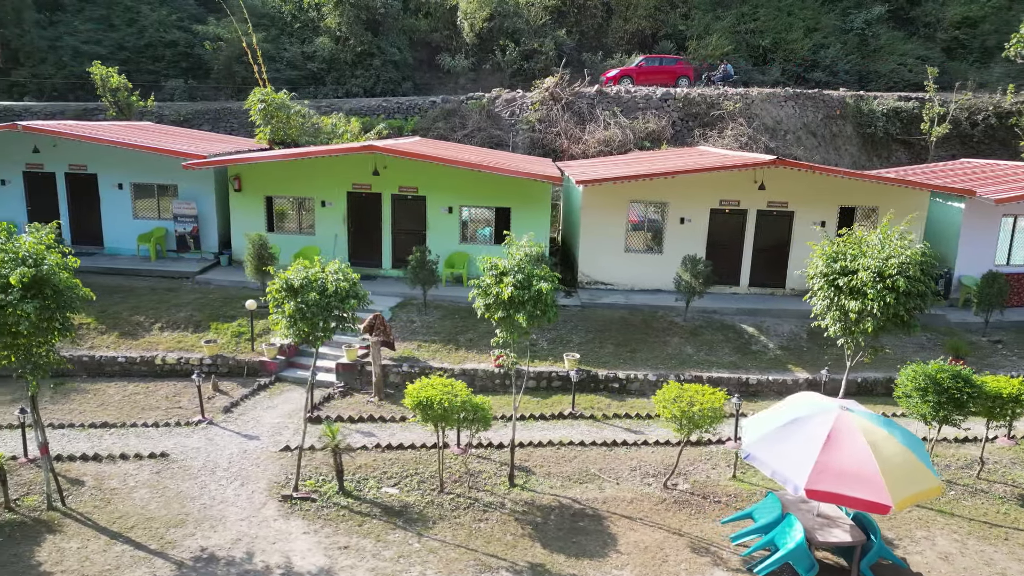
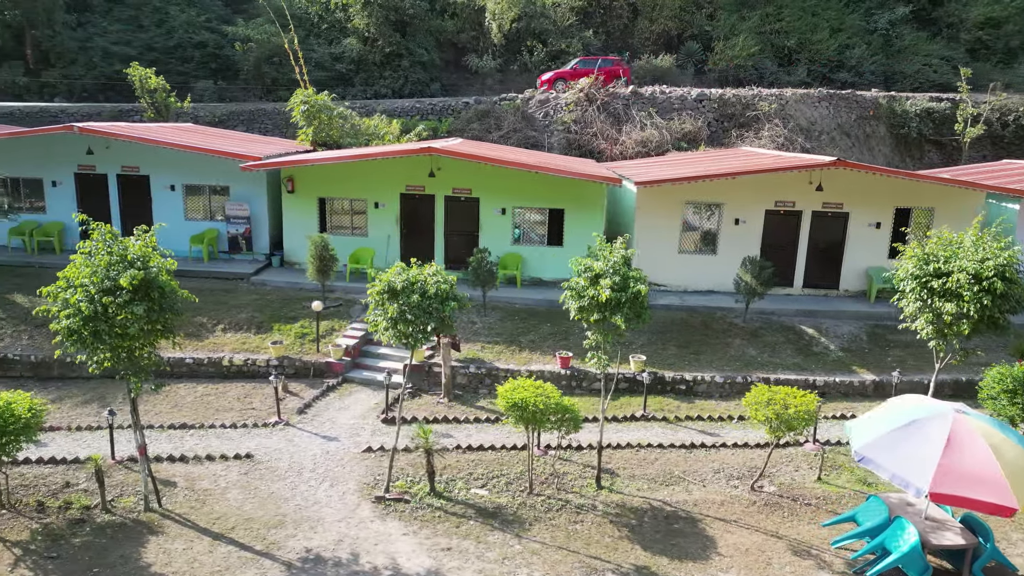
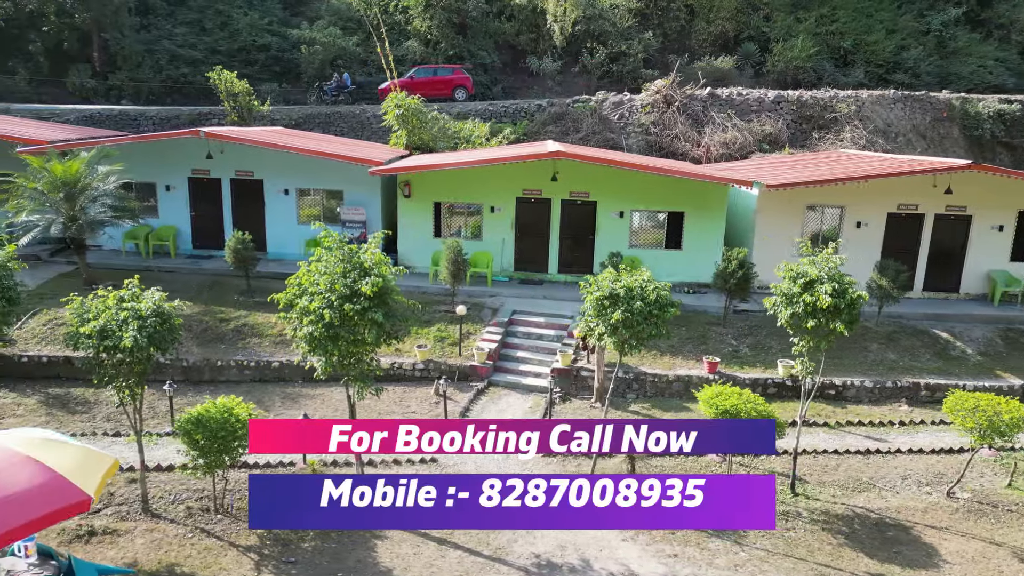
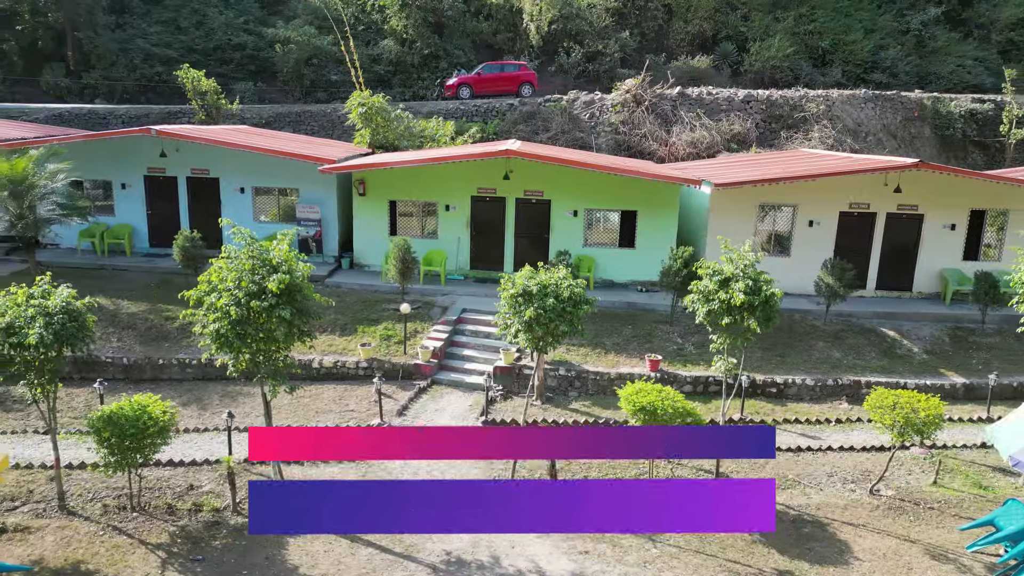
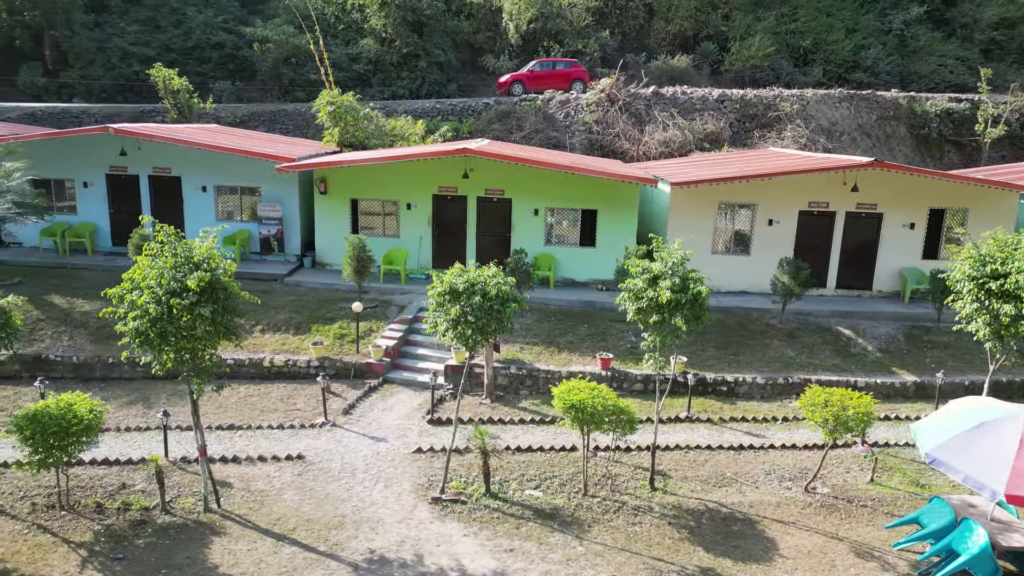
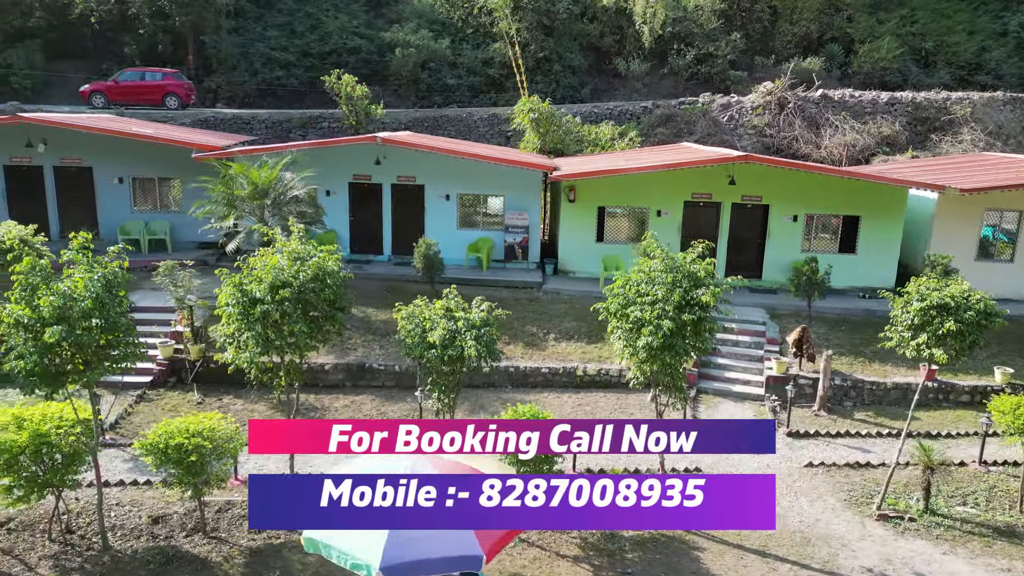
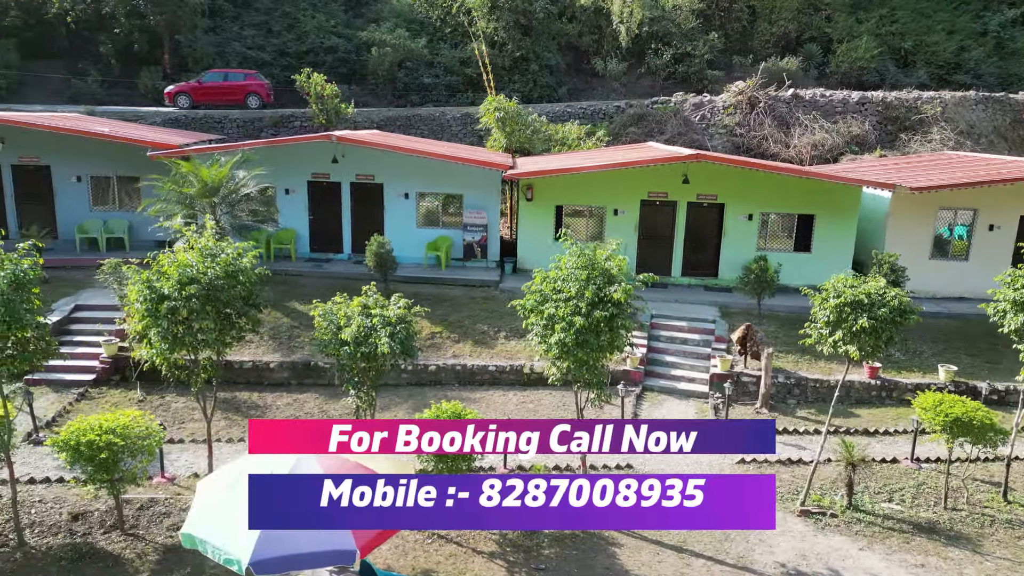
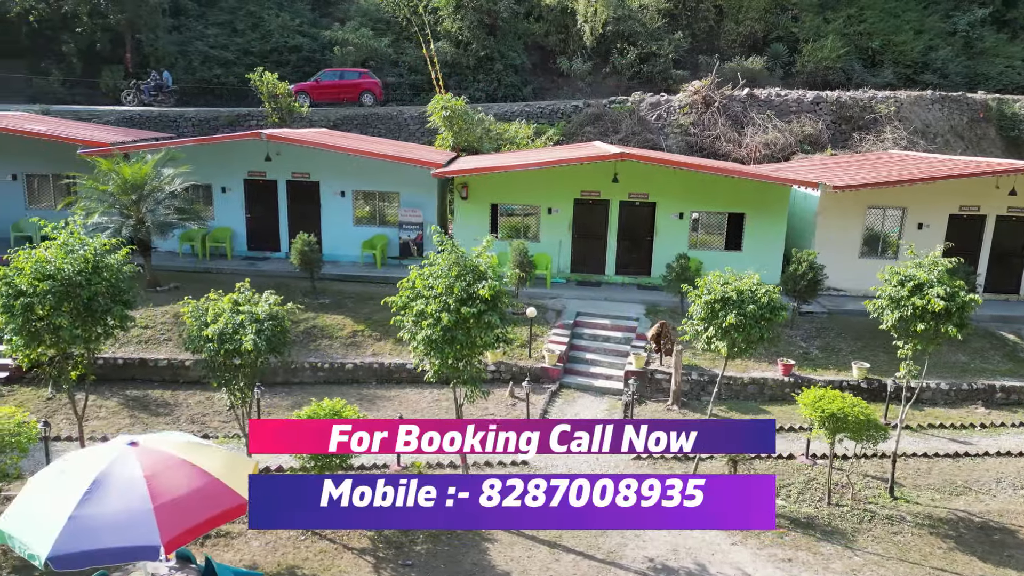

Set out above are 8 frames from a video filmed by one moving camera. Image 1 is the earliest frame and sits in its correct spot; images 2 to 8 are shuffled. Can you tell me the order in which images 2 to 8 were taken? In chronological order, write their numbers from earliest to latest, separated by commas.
2, 5, 4, 3, 8, 7, 6
